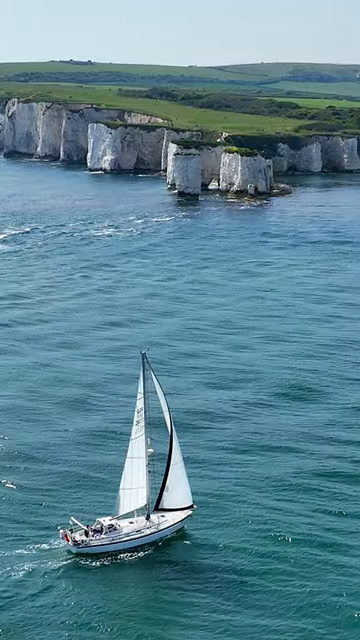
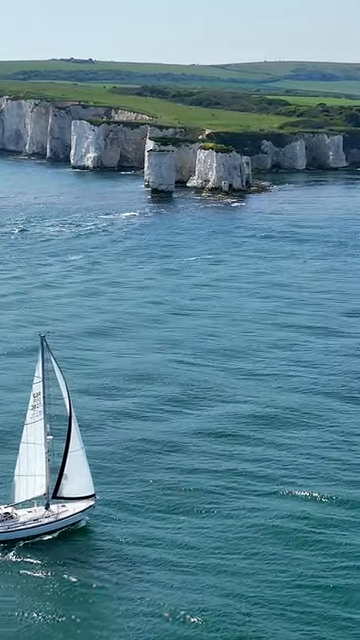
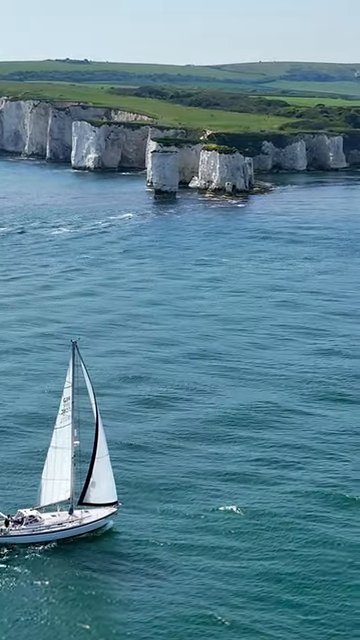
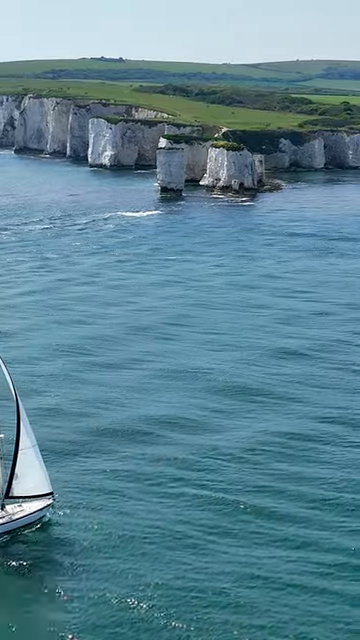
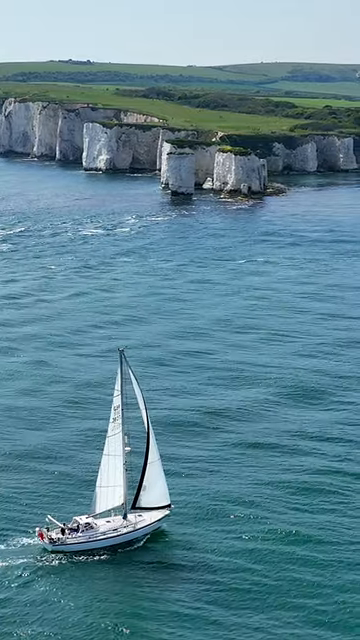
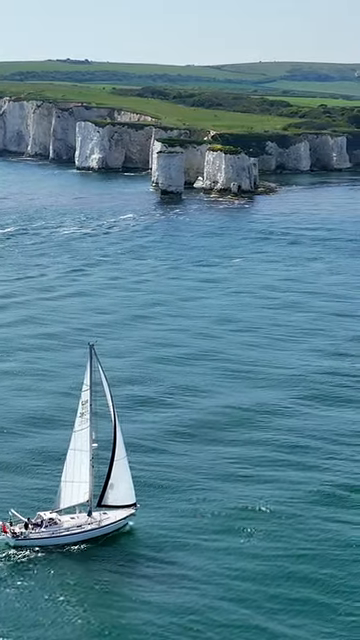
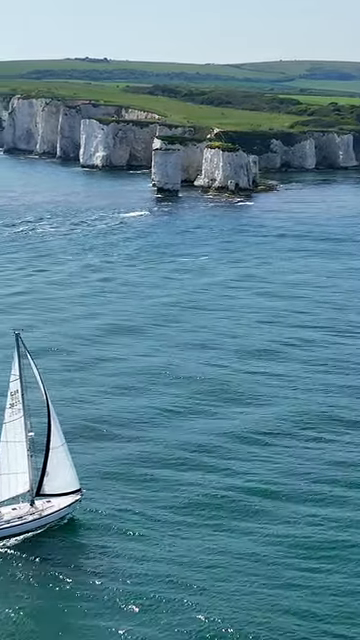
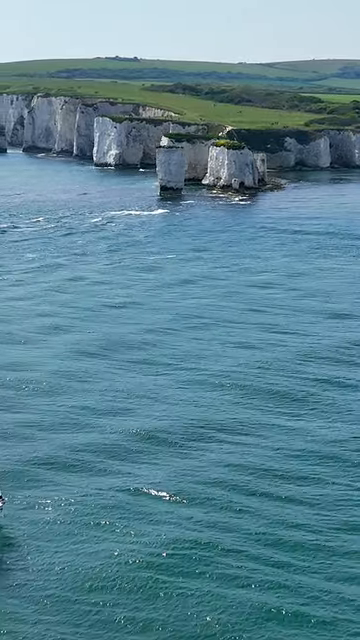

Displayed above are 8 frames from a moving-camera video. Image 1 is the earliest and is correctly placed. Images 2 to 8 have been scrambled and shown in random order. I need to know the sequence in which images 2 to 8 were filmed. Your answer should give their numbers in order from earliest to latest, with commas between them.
5, 6, 3, 2, 7, 4, 8
